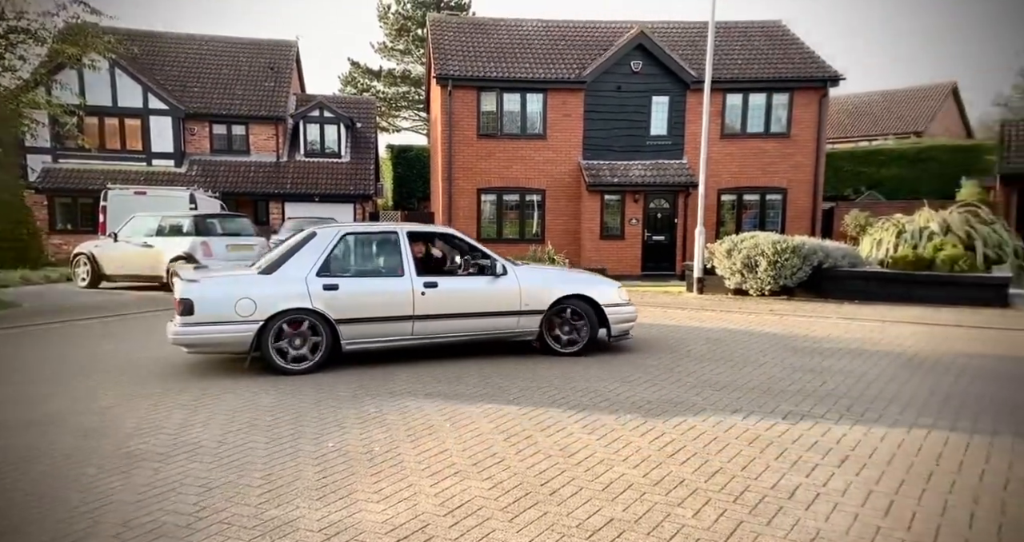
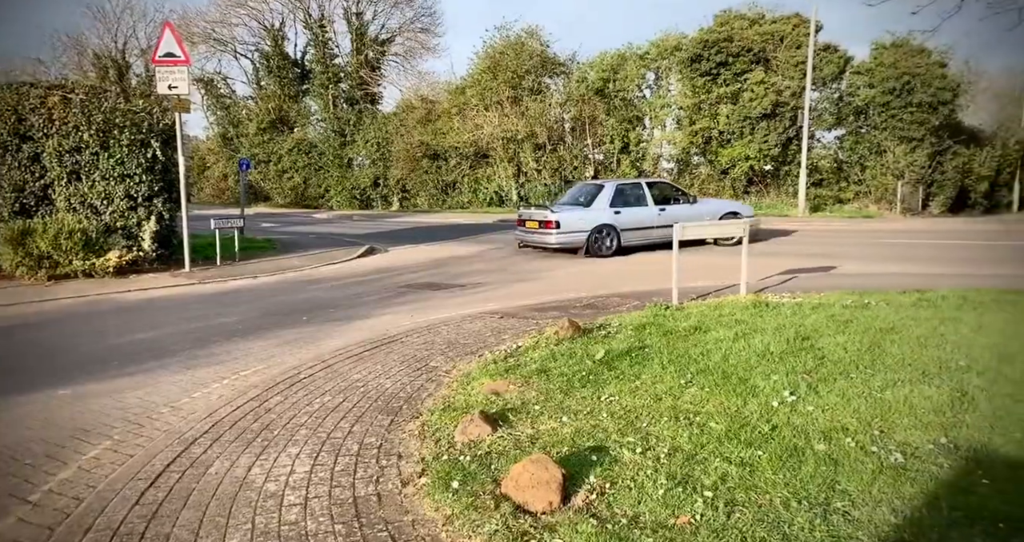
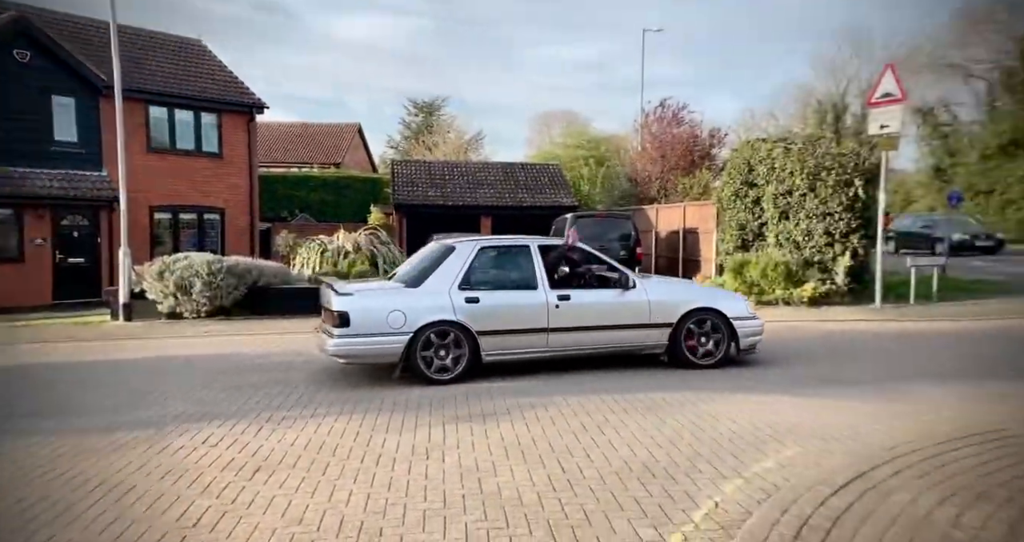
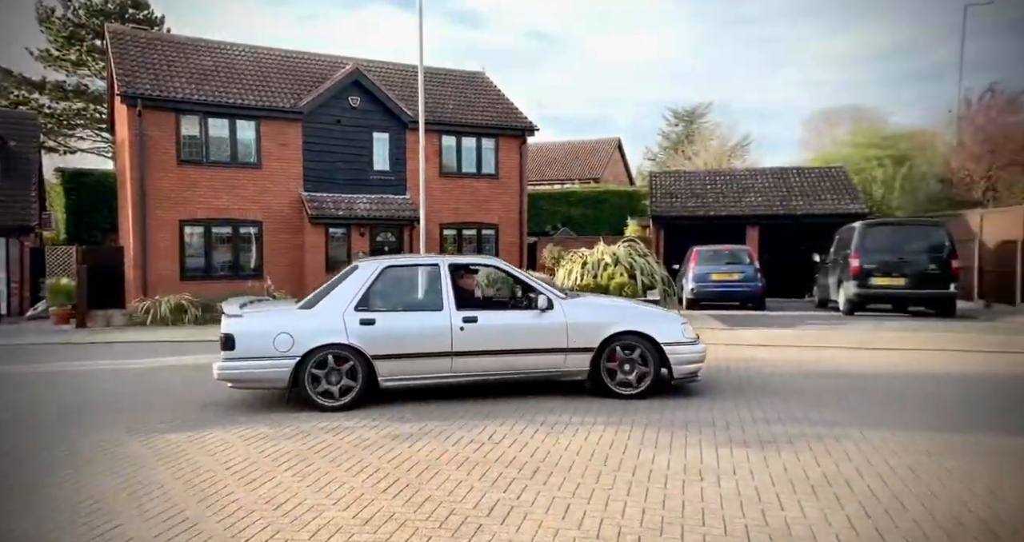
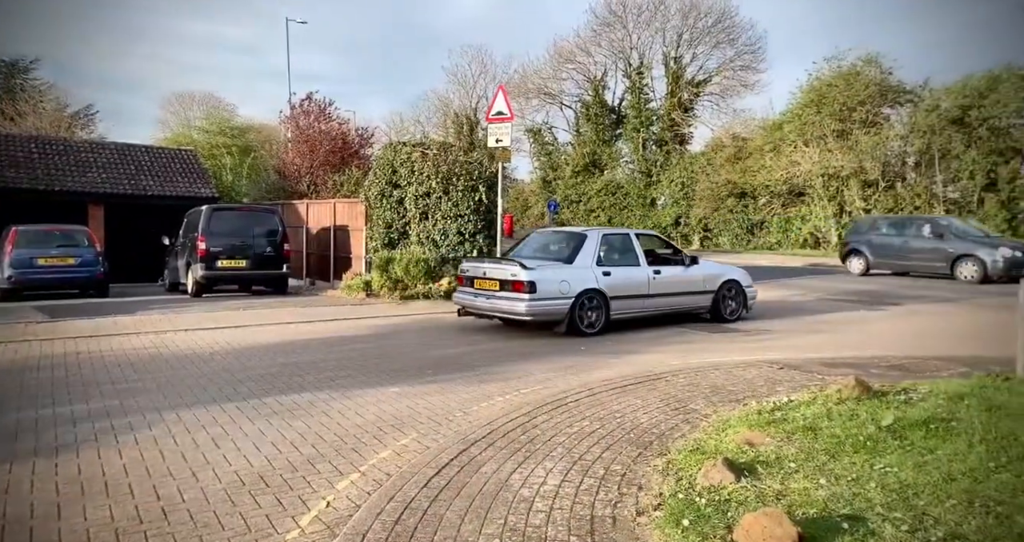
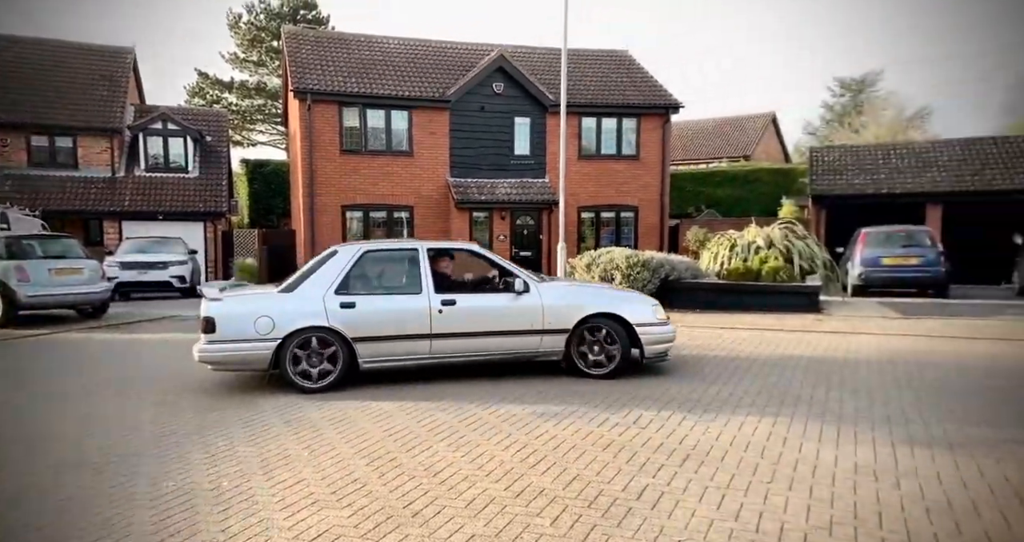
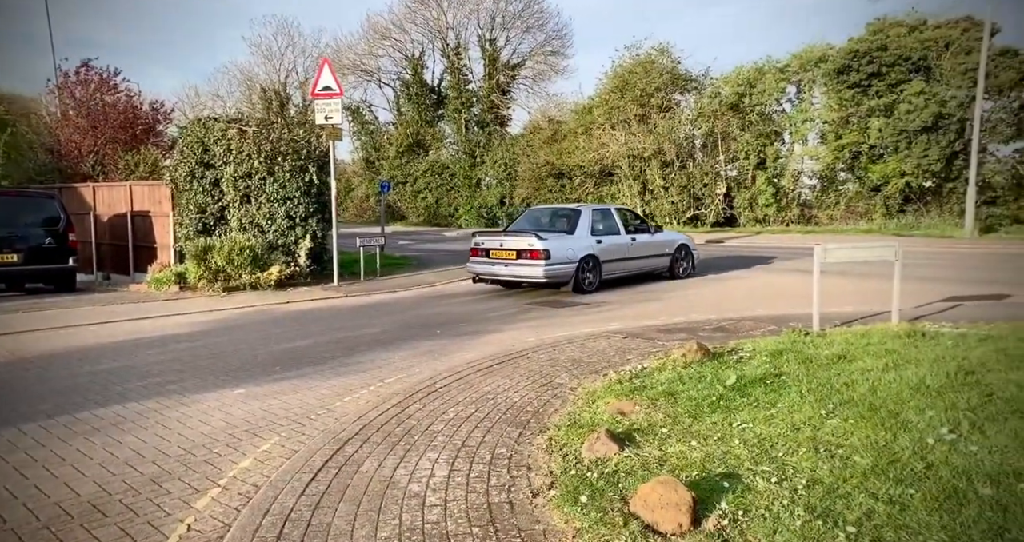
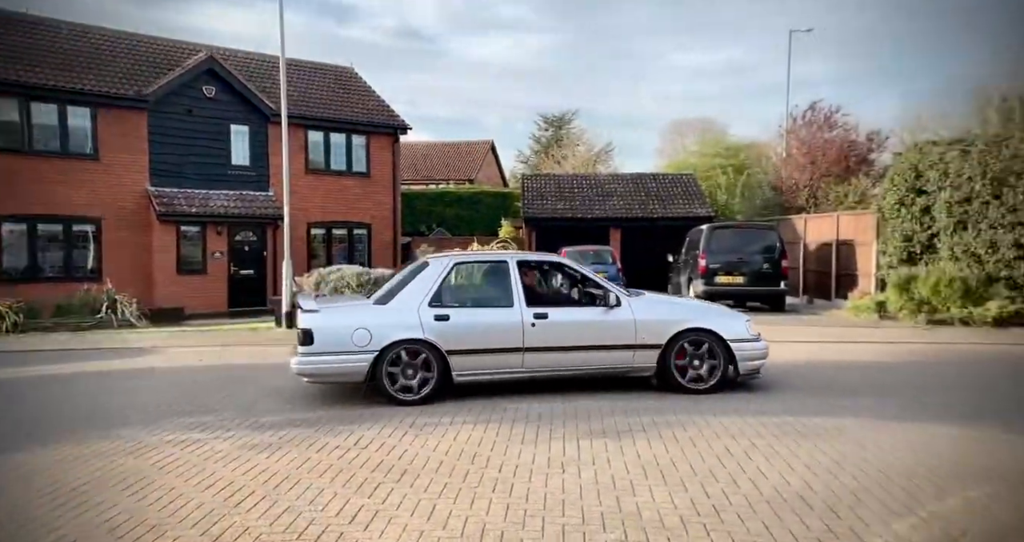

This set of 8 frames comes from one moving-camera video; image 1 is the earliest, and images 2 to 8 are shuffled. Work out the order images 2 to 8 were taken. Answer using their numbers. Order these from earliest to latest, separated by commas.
6, 4, 8, 3, 5, 7, 2
